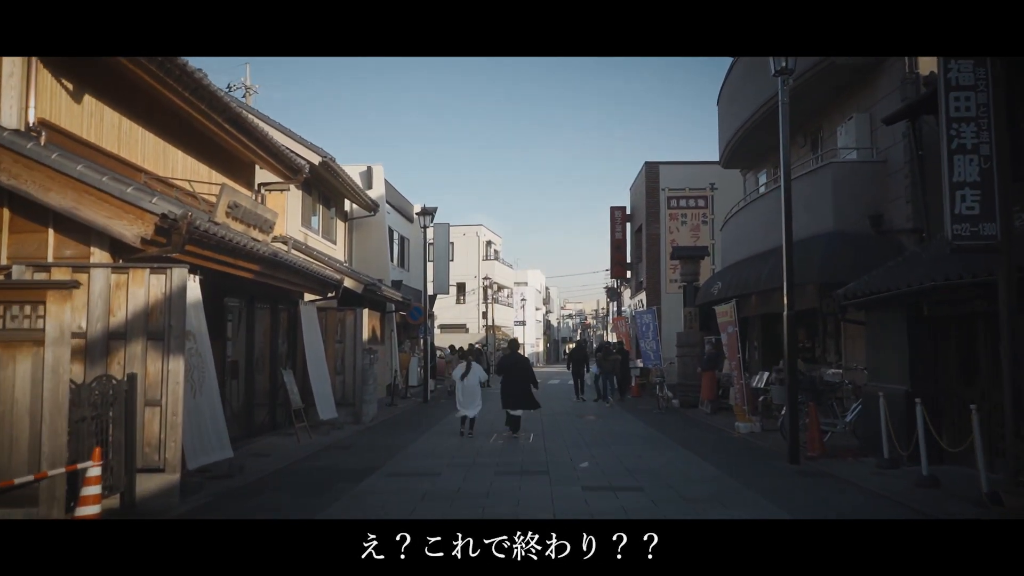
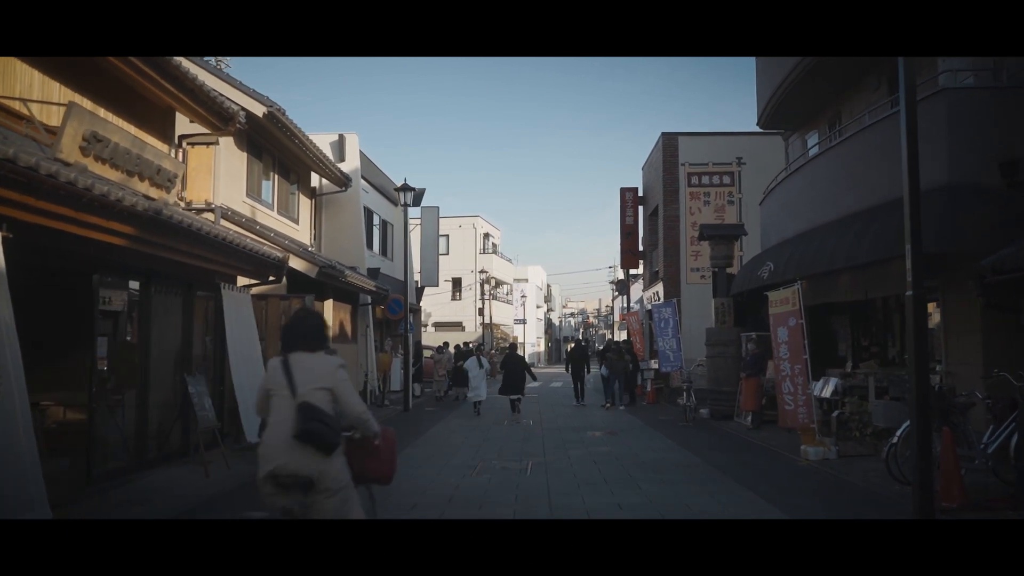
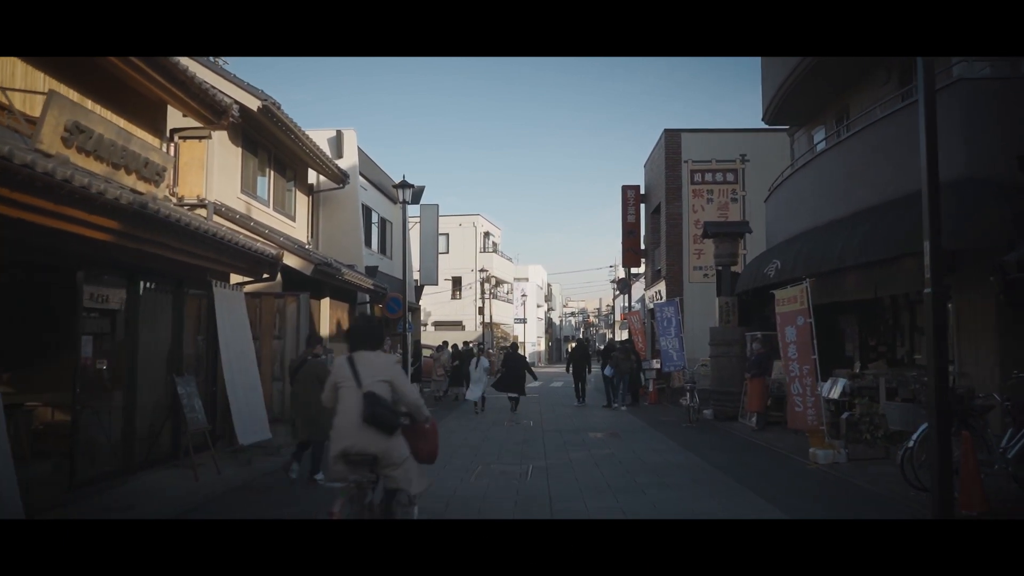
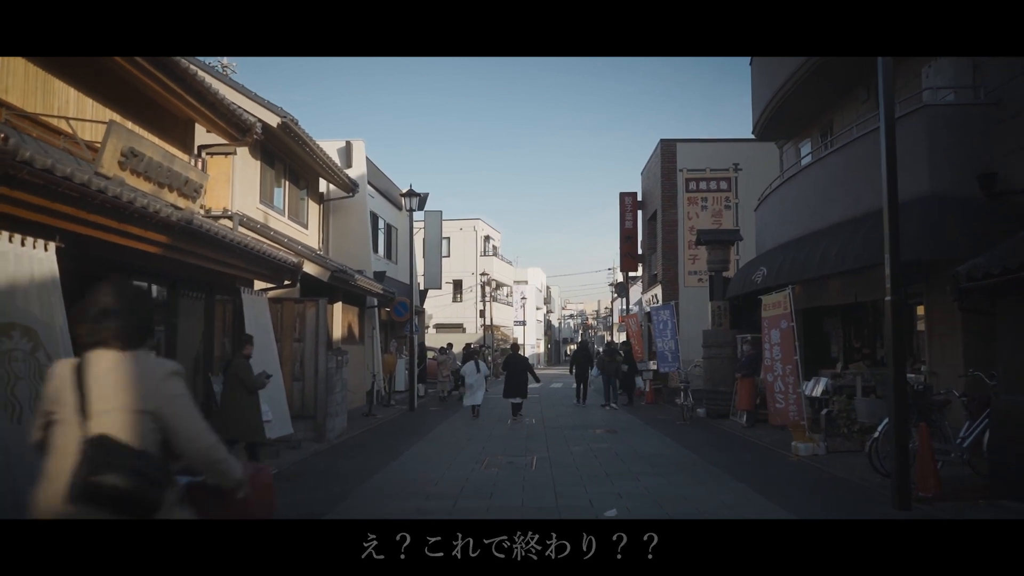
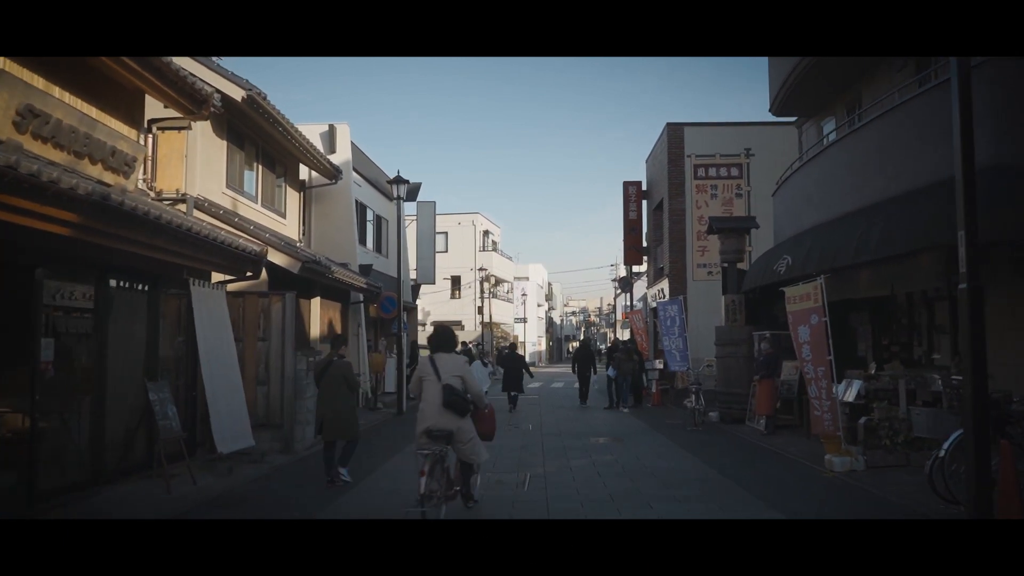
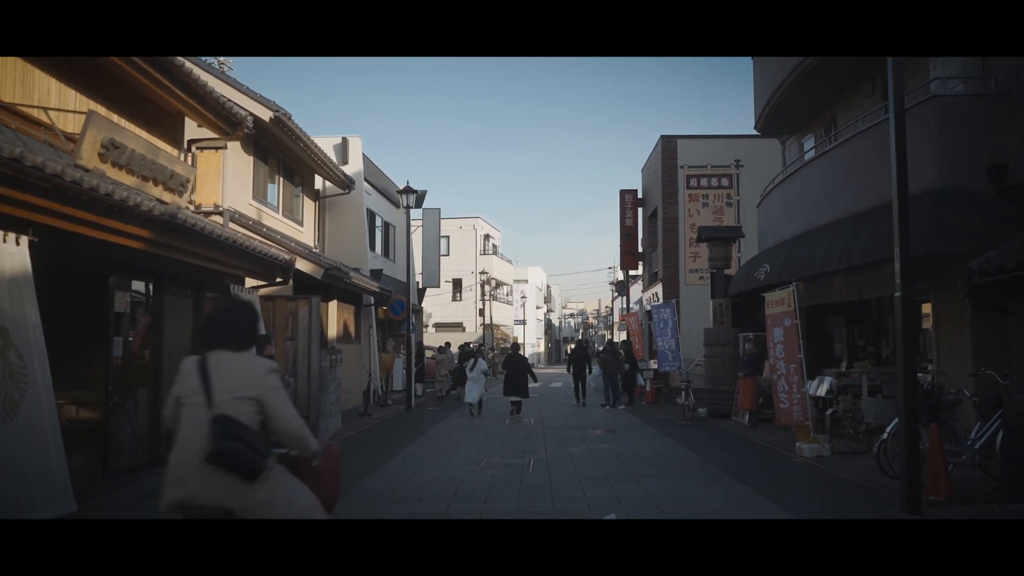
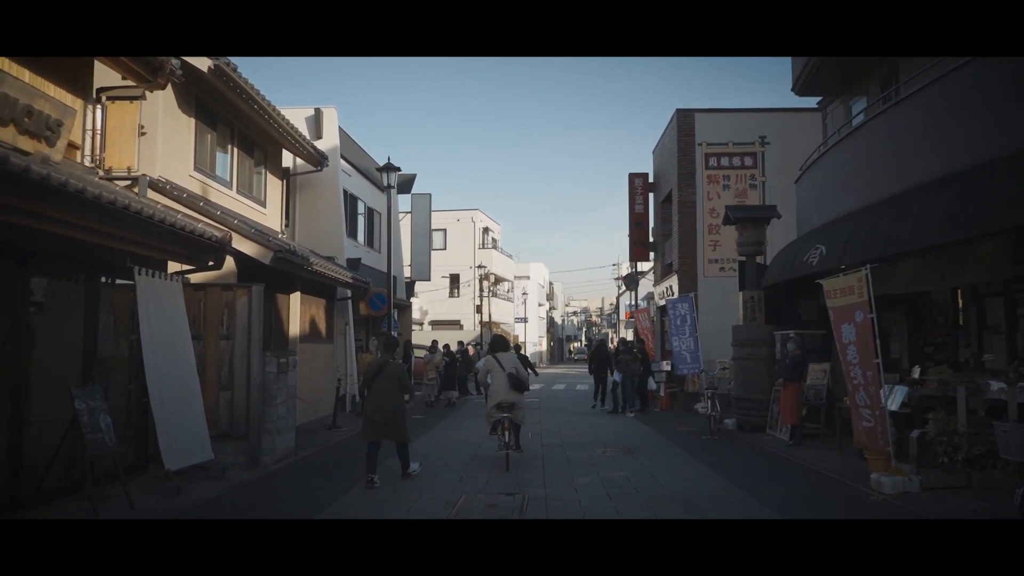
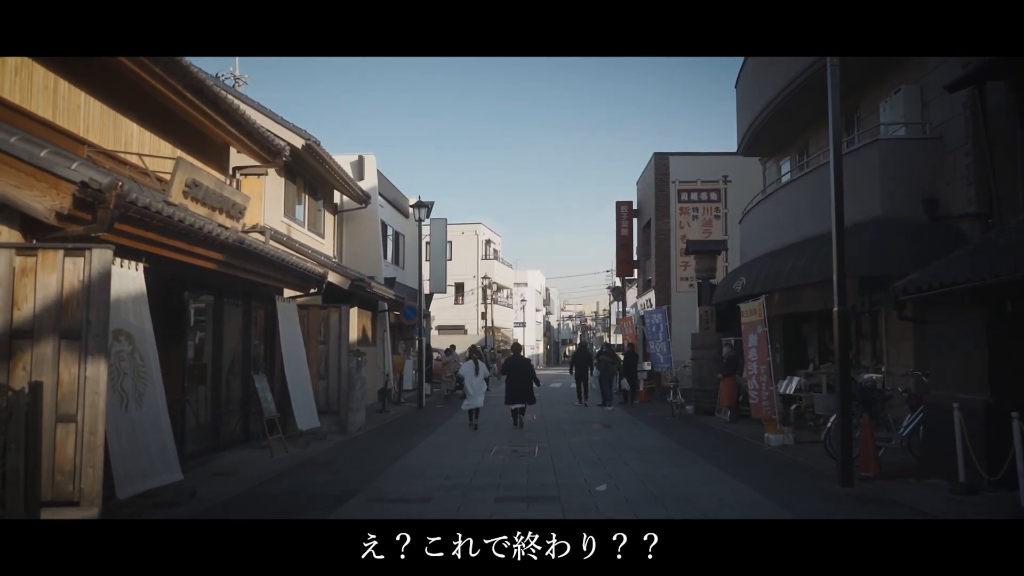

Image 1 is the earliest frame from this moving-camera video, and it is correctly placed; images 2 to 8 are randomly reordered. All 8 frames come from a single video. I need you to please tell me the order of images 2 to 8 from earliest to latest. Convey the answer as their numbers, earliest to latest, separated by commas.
8, 4, 6, 2, 3, 5, 7
